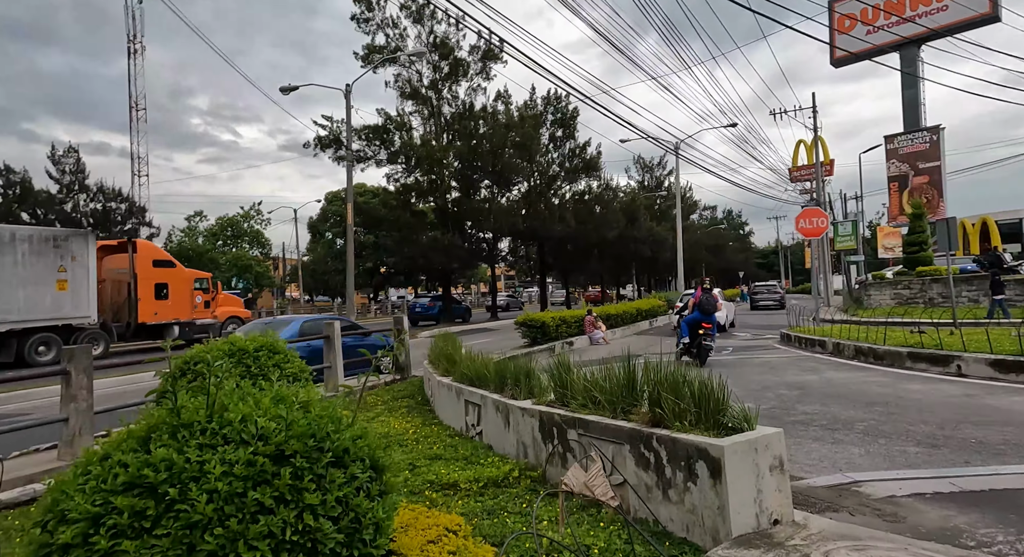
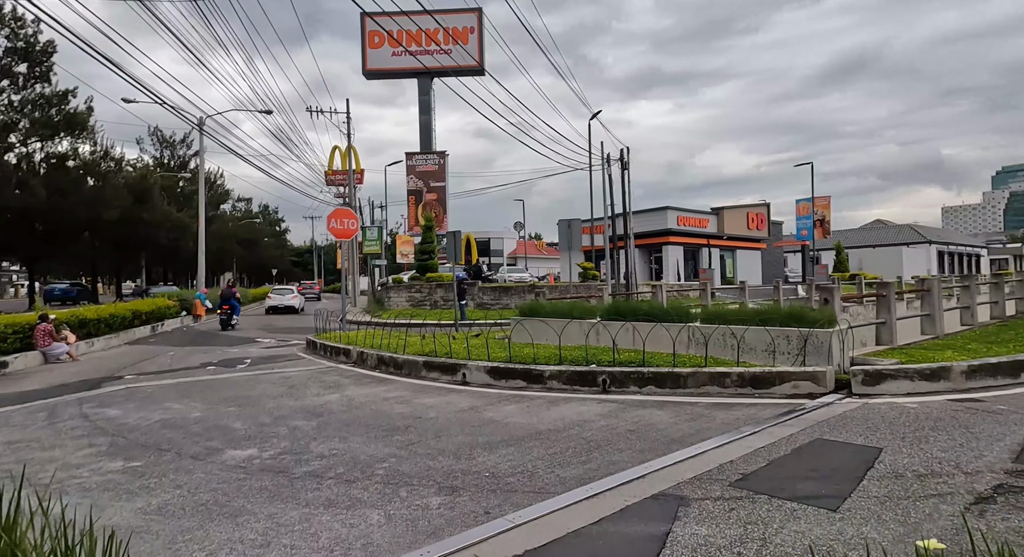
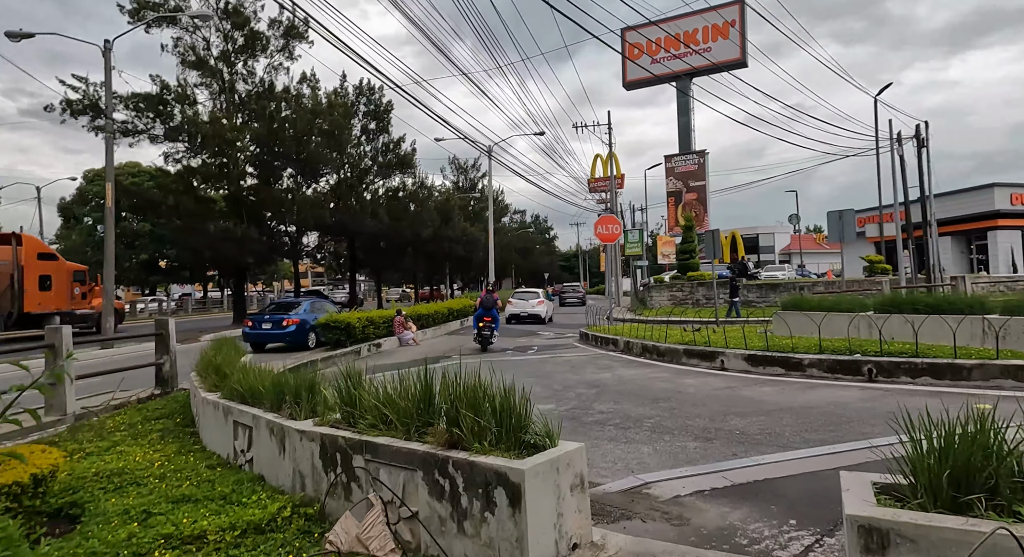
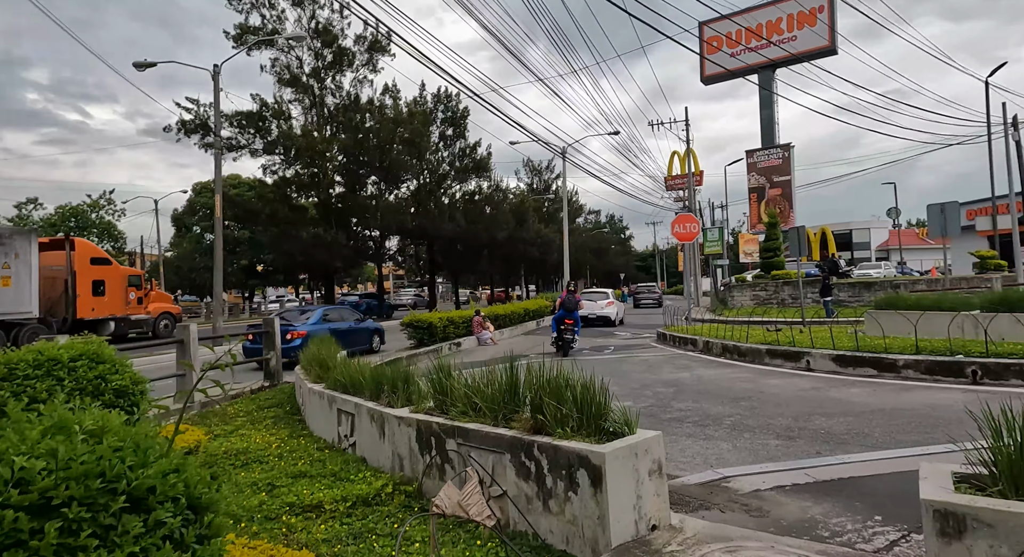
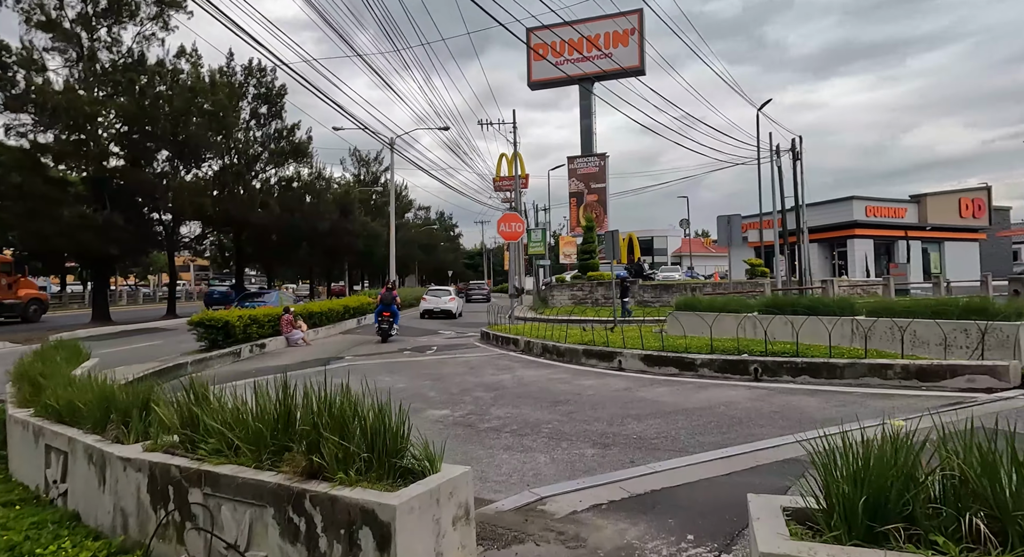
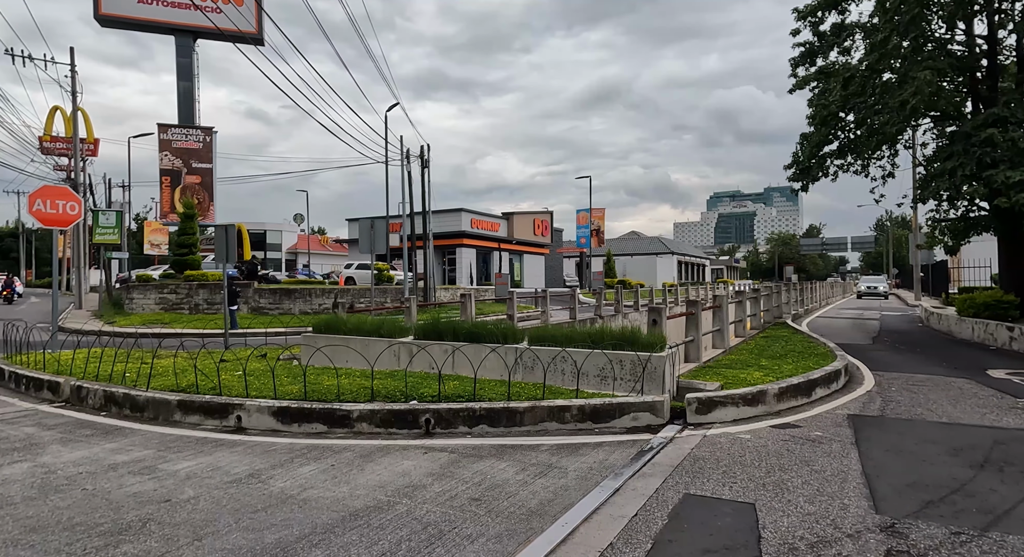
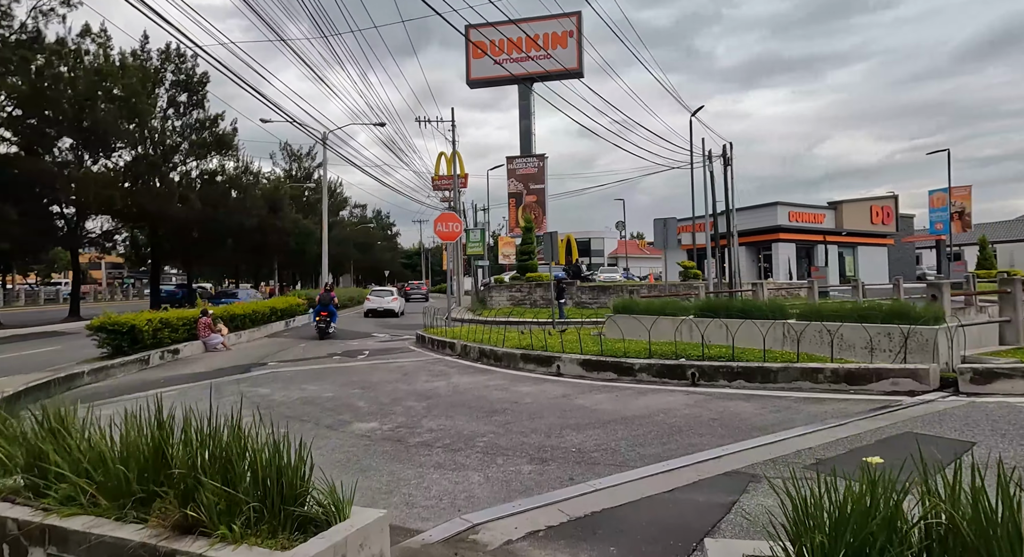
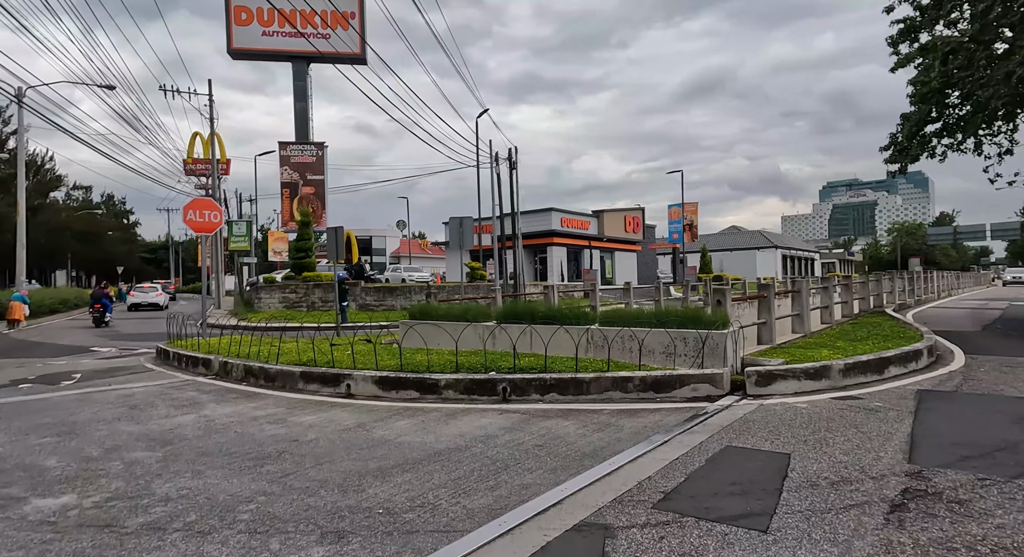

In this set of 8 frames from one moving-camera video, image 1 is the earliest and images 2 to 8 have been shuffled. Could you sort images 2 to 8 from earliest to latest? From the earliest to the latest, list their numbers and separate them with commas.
4, 3, 5, 7, 2, 8, 6
